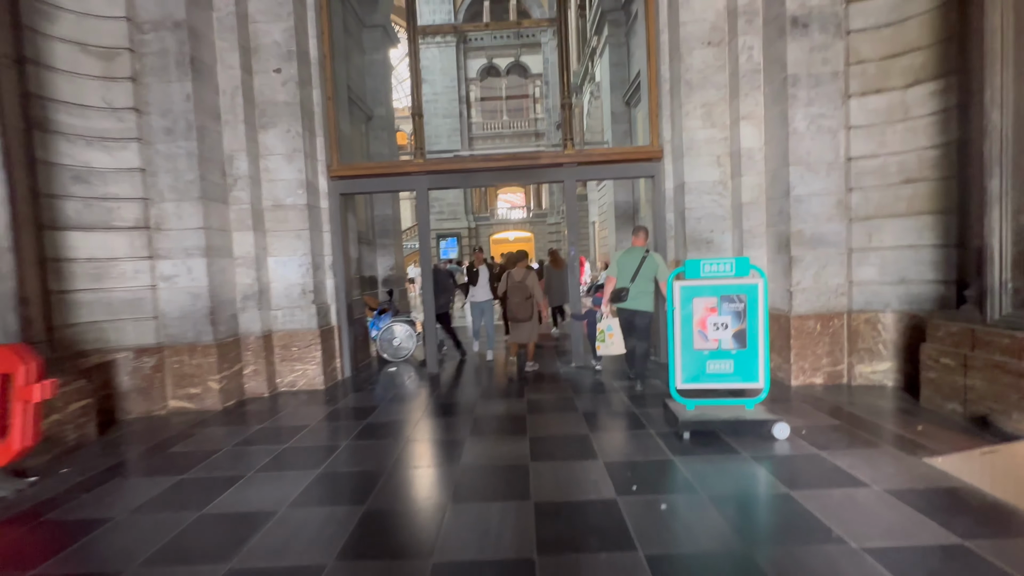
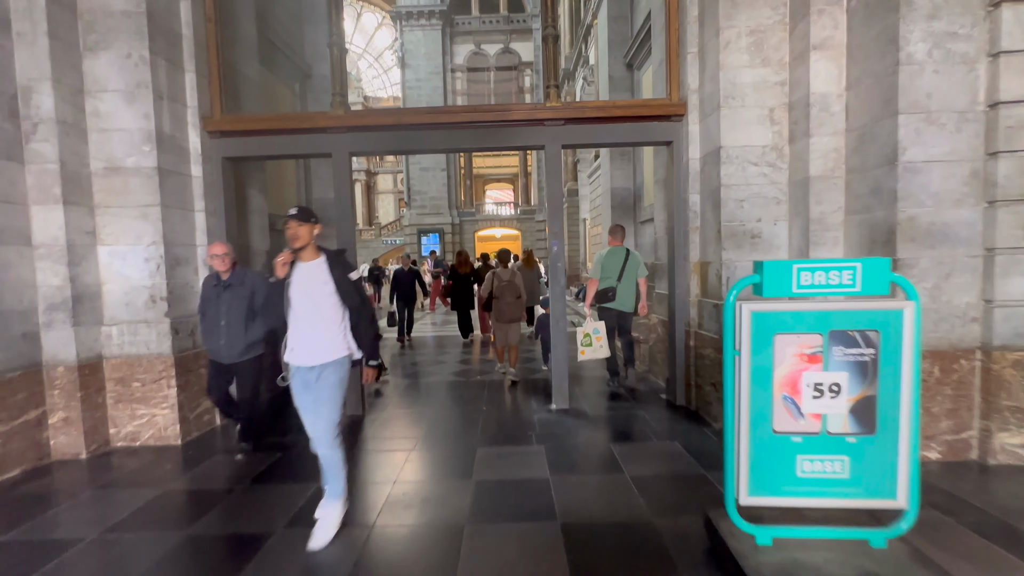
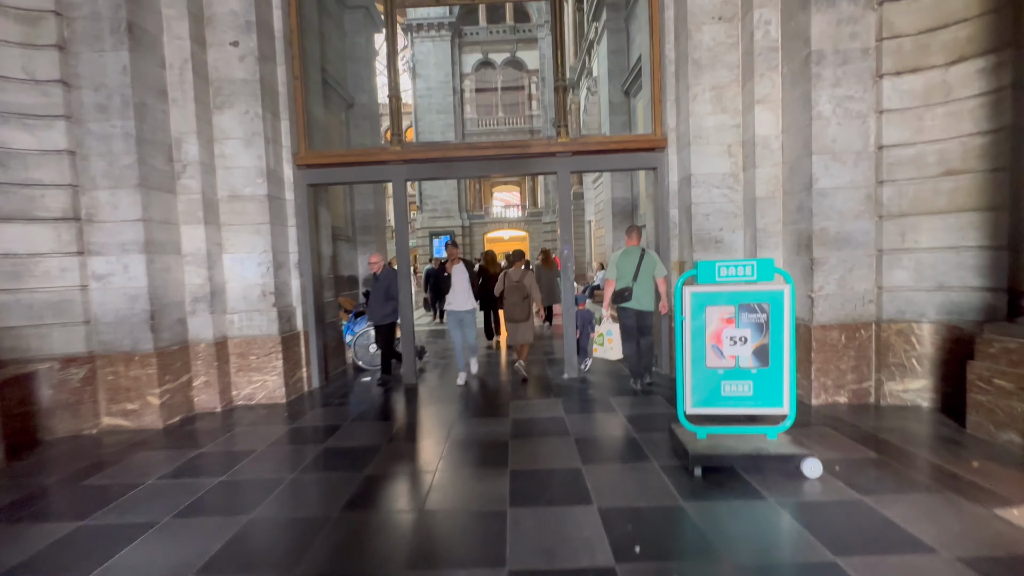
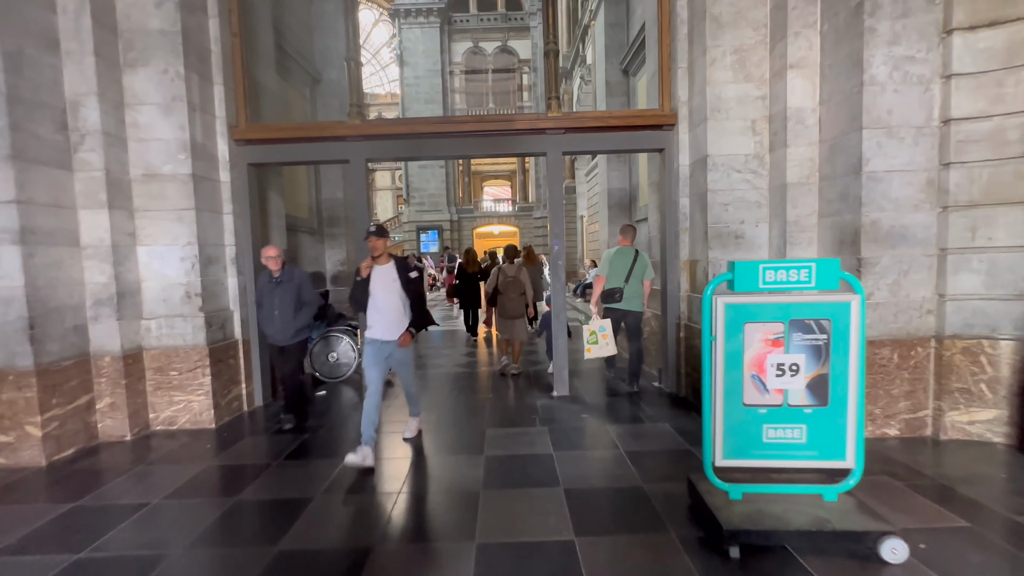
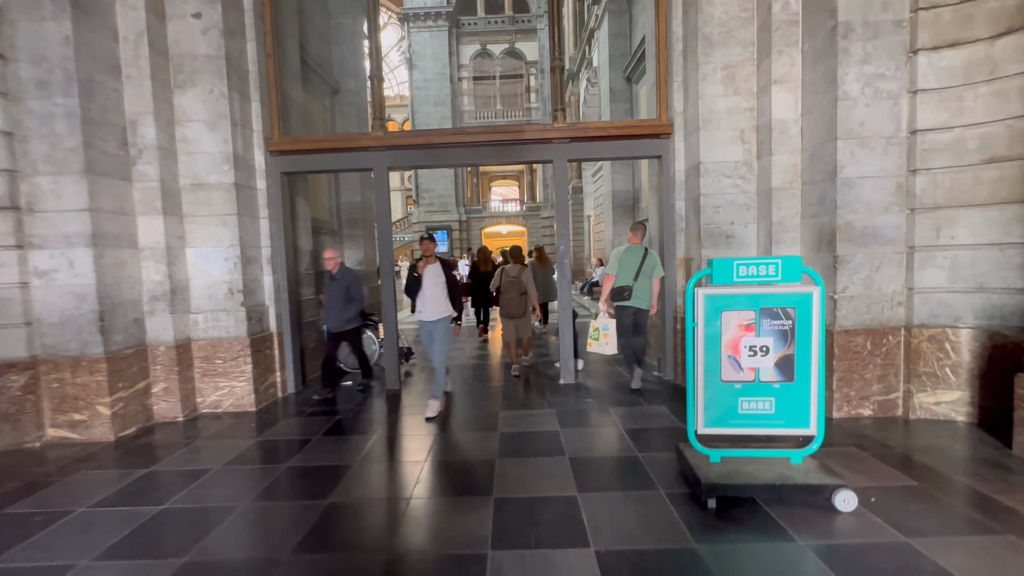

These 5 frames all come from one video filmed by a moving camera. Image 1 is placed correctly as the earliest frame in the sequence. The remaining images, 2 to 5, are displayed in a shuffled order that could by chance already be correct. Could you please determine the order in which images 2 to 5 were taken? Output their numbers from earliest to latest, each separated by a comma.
3, 5, 4, 2
